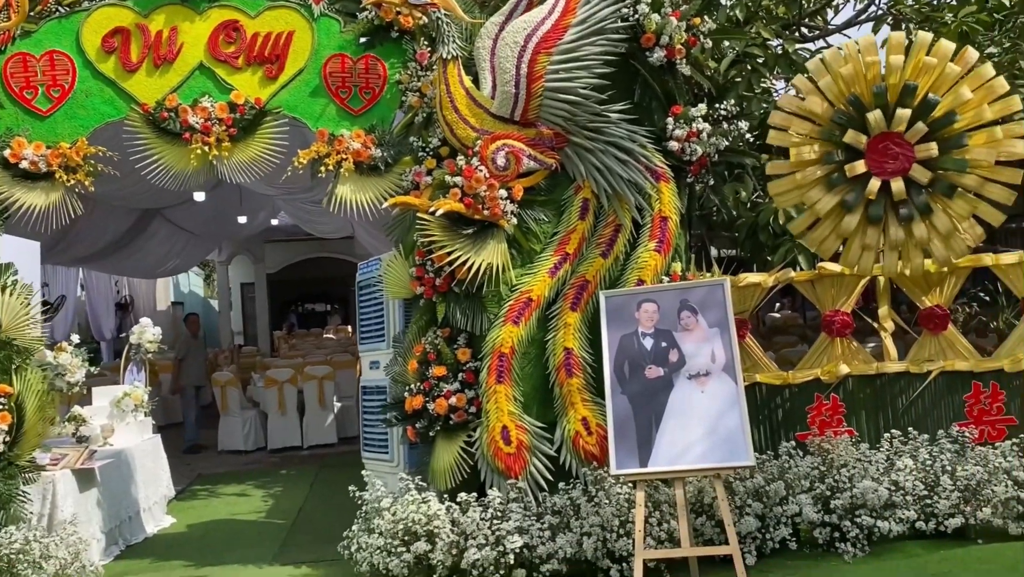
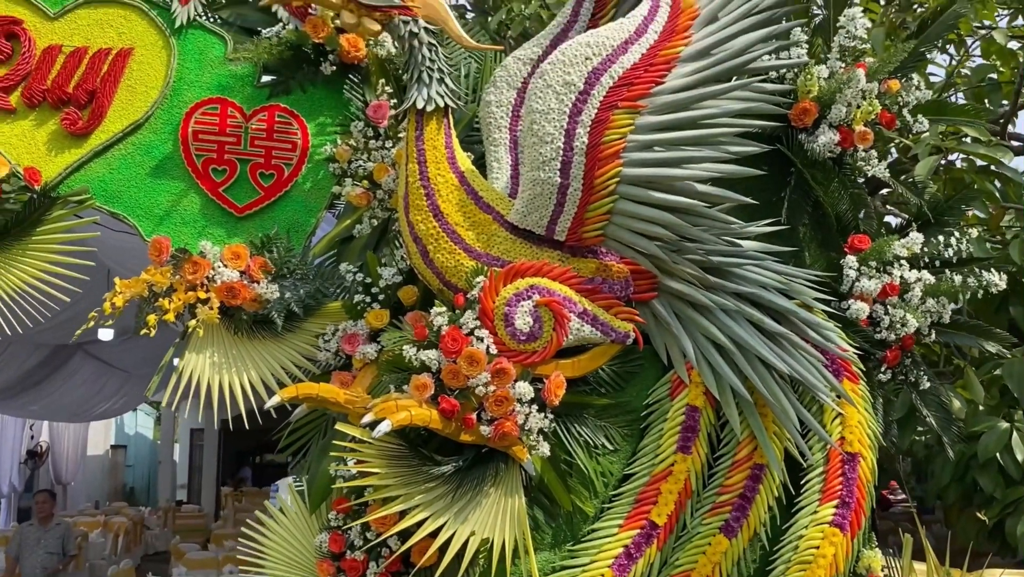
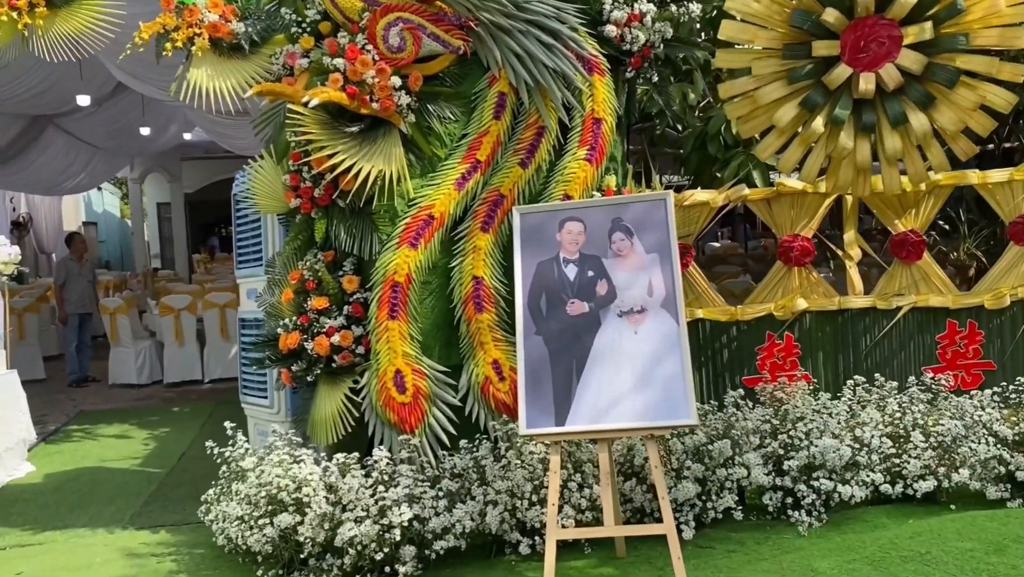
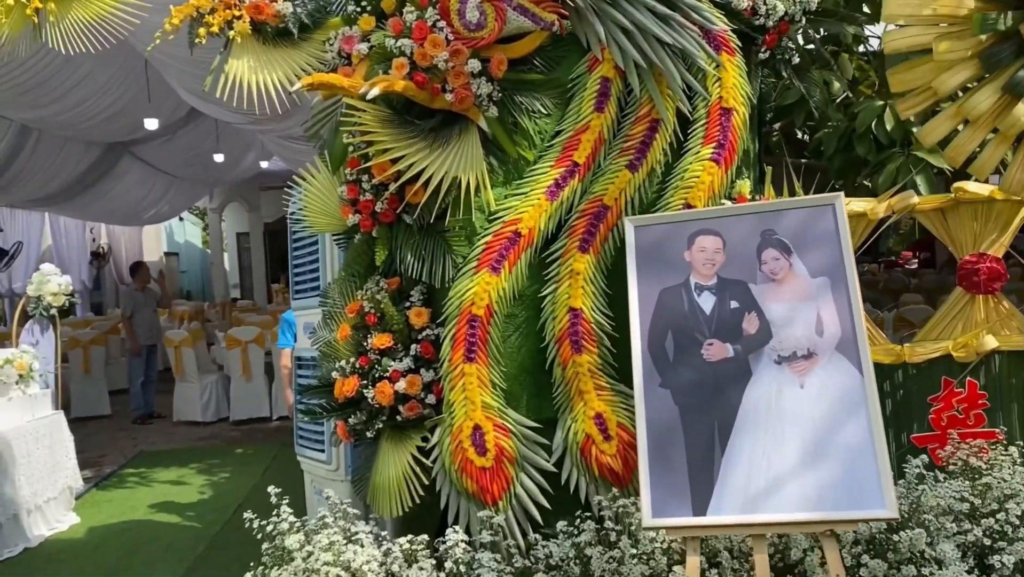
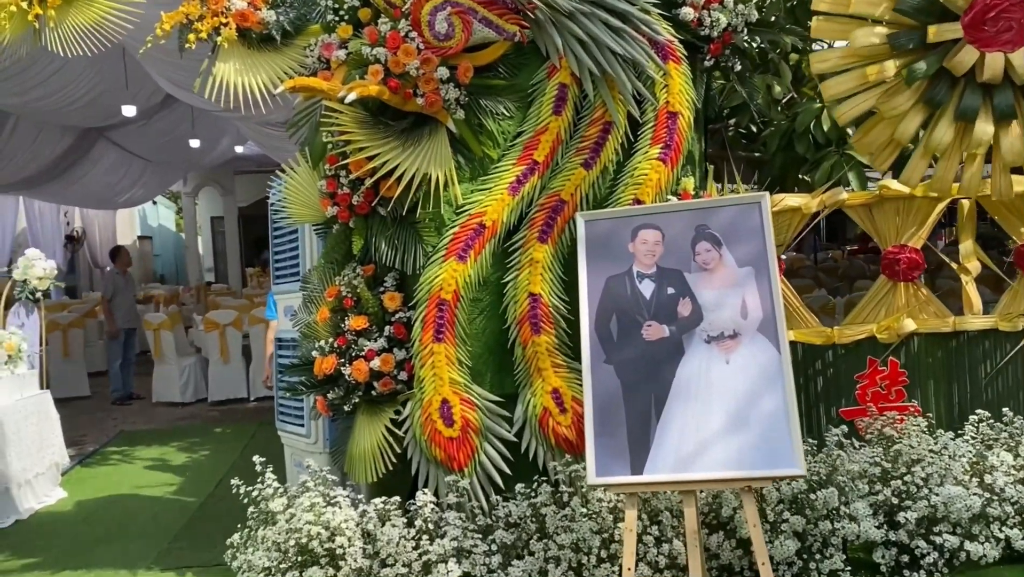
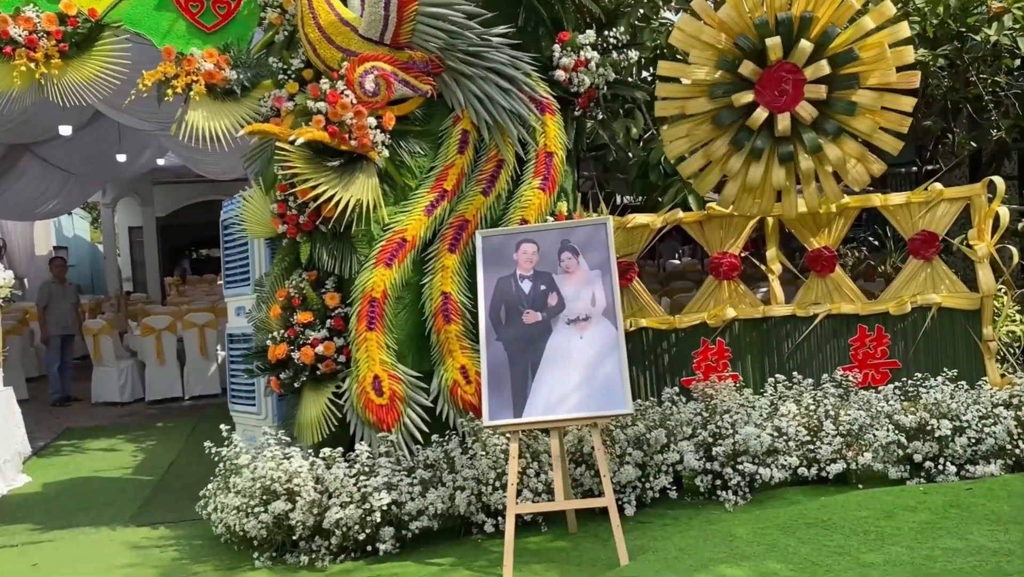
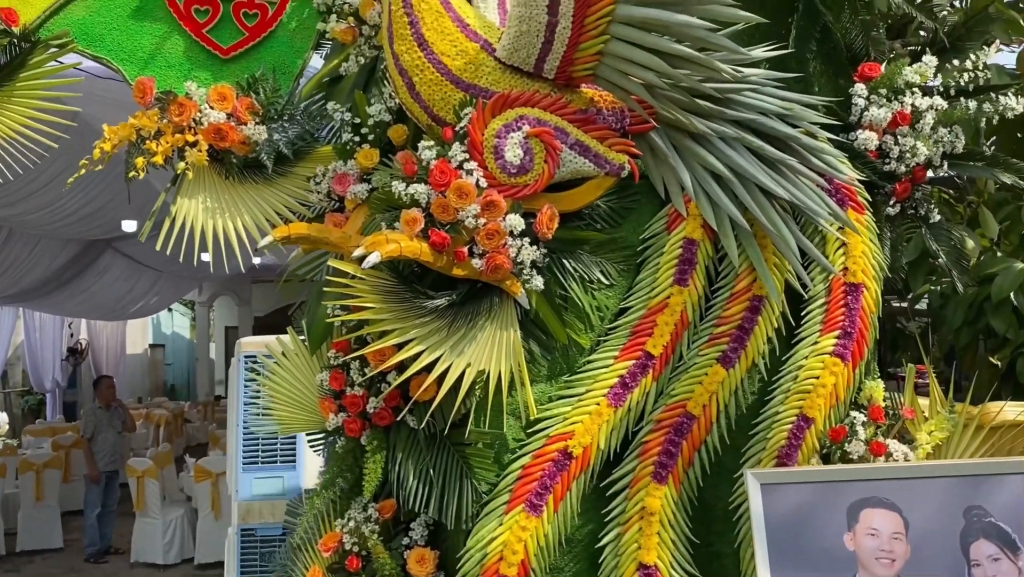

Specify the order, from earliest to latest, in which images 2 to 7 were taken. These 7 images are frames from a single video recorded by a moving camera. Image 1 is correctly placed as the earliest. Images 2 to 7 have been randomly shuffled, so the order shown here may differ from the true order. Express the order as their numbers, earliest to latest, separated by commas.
6, 3, 5, 4, 7, 2
